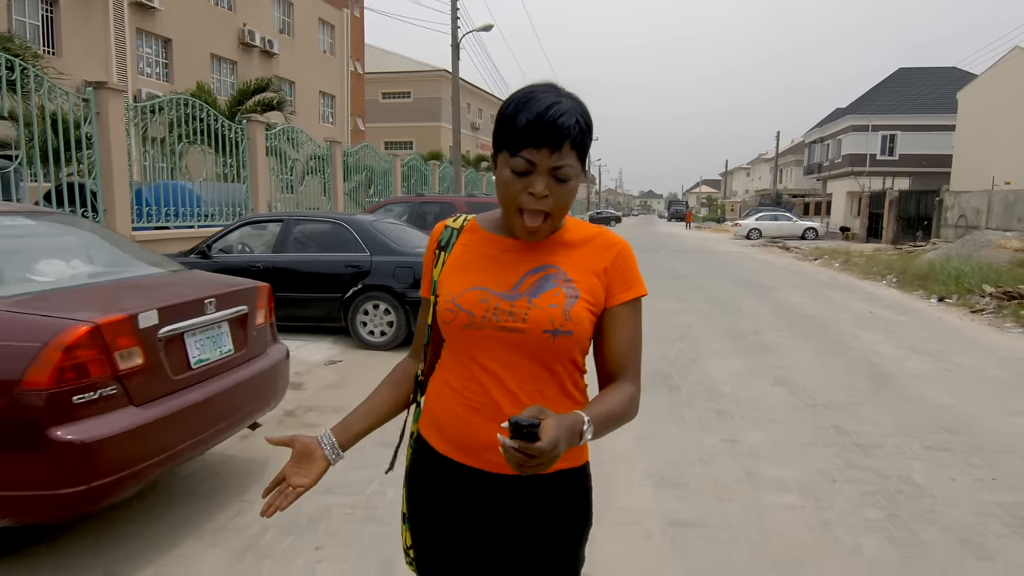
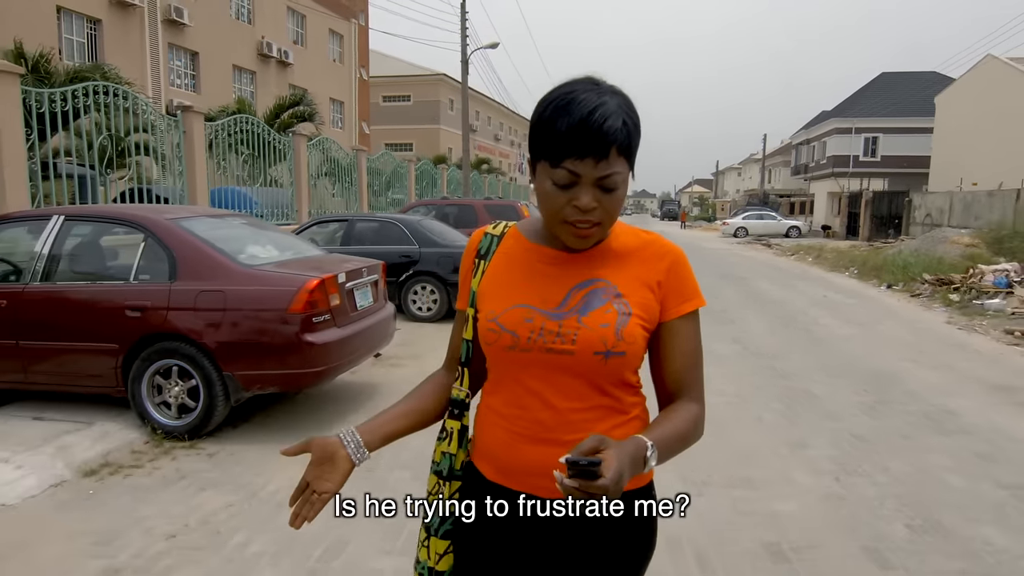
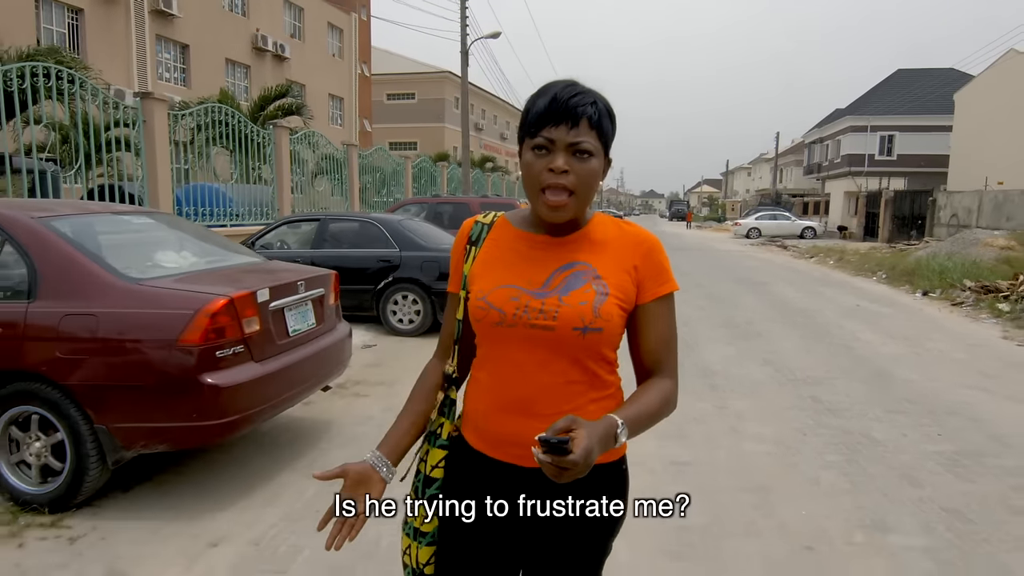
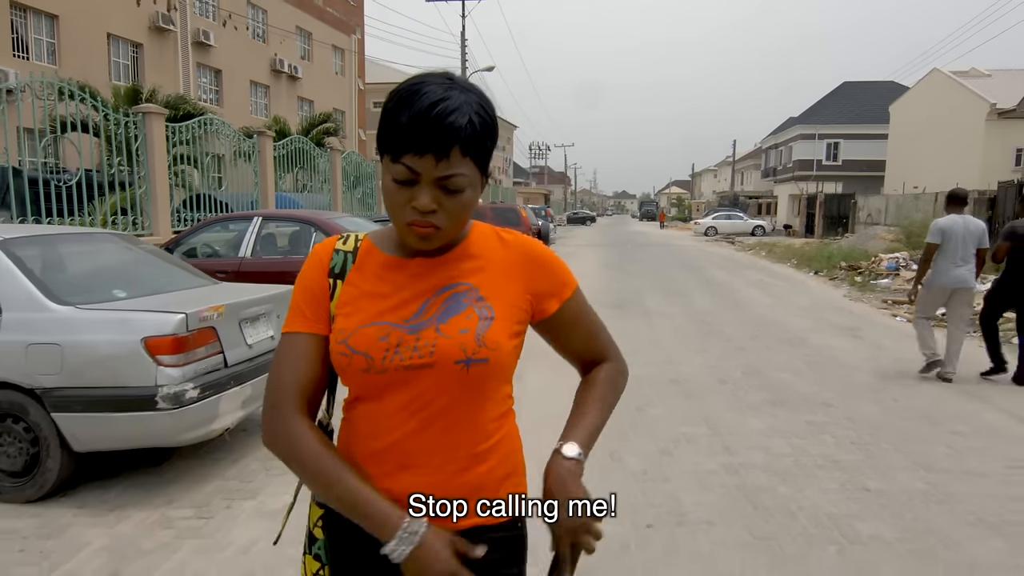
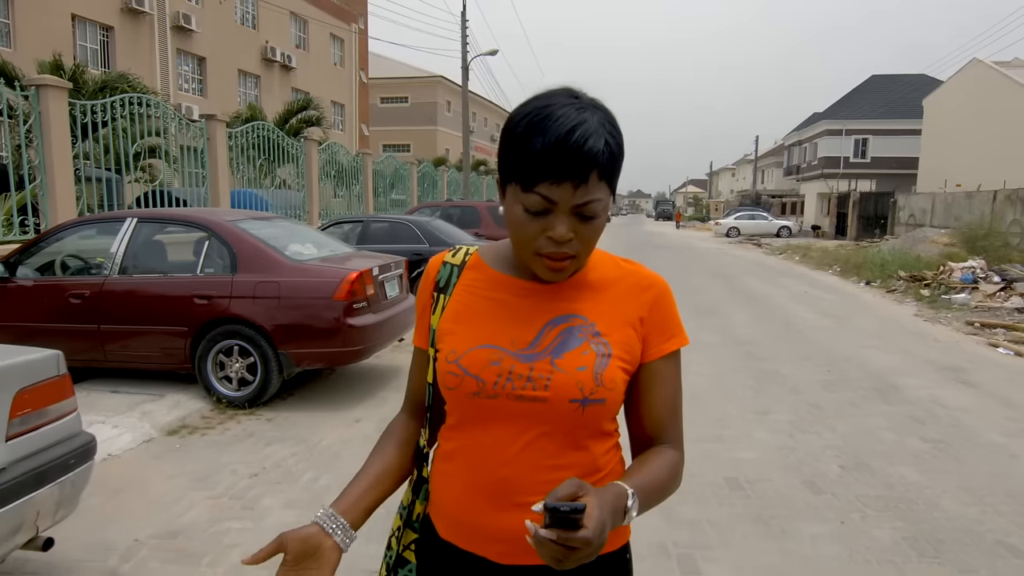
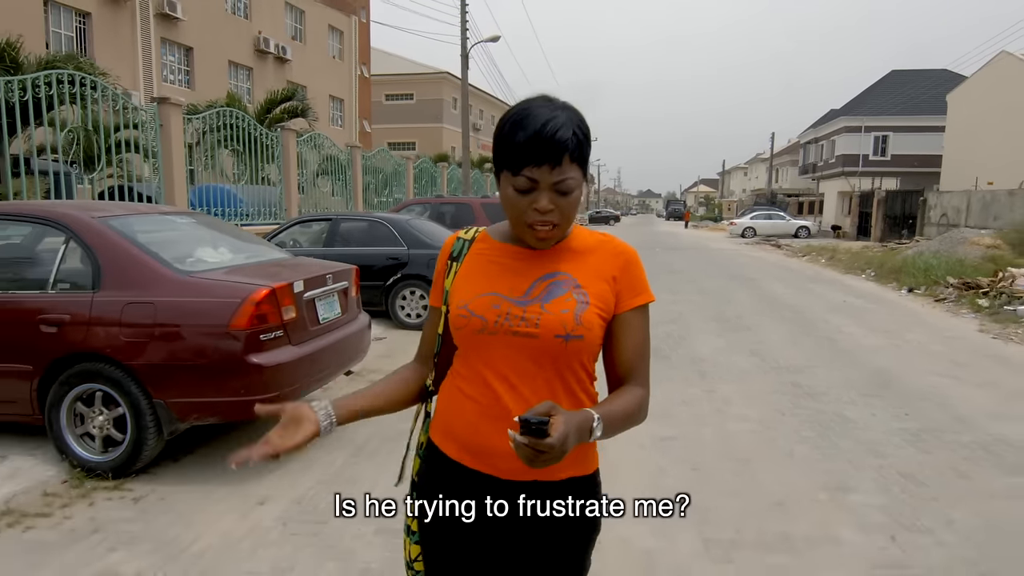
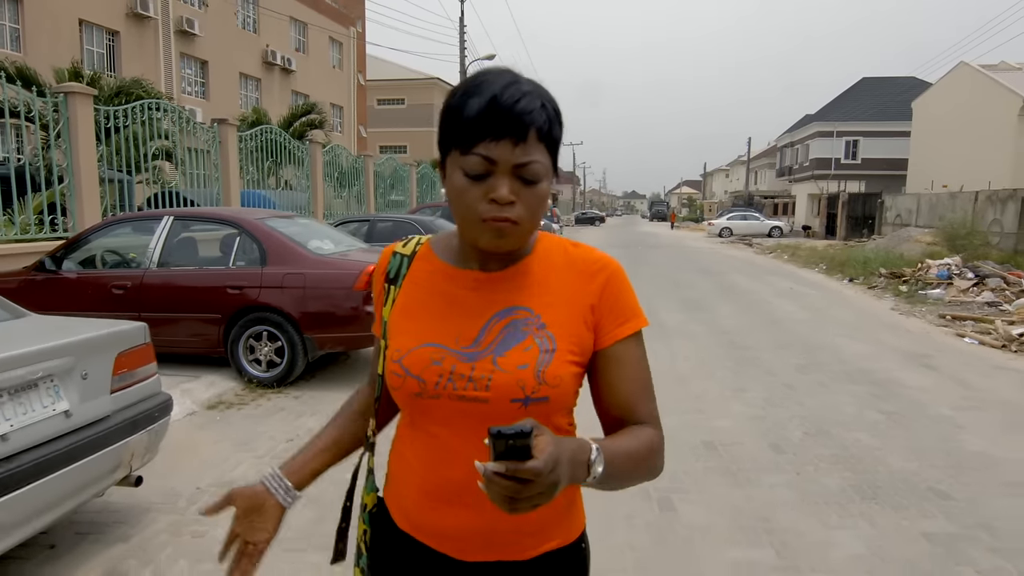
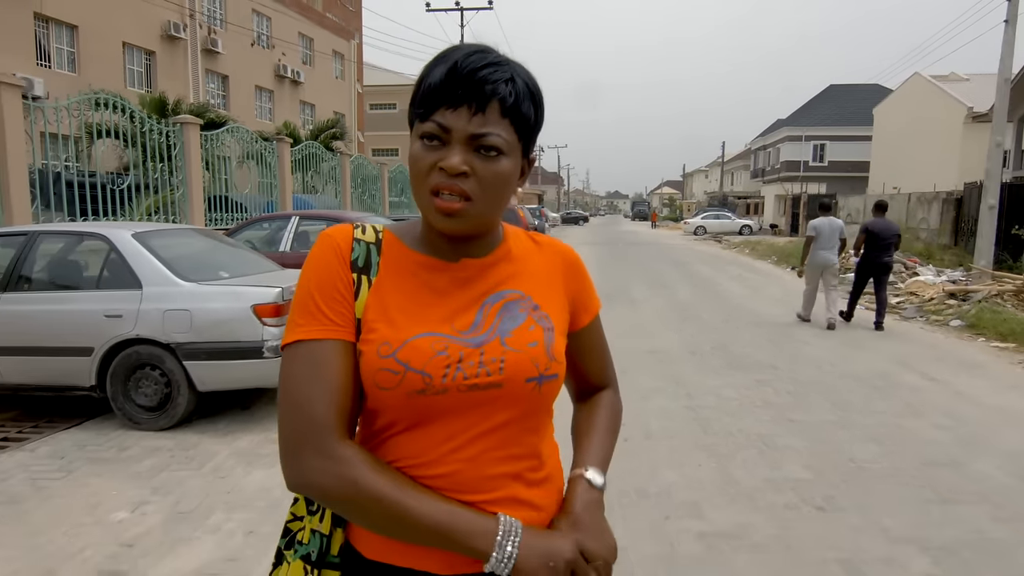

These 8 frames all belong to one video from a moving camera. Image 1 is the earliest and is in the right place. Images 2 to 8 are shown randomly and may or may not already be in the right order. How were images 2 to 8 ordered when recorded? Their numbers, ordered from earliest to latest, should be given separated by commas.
3, 6, 2, 5, 7, 4, 8
